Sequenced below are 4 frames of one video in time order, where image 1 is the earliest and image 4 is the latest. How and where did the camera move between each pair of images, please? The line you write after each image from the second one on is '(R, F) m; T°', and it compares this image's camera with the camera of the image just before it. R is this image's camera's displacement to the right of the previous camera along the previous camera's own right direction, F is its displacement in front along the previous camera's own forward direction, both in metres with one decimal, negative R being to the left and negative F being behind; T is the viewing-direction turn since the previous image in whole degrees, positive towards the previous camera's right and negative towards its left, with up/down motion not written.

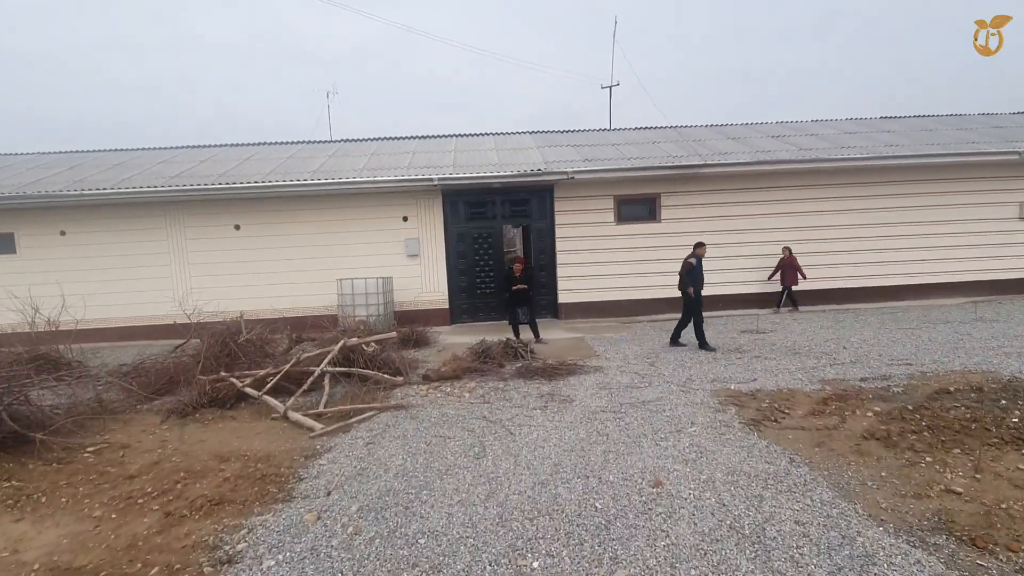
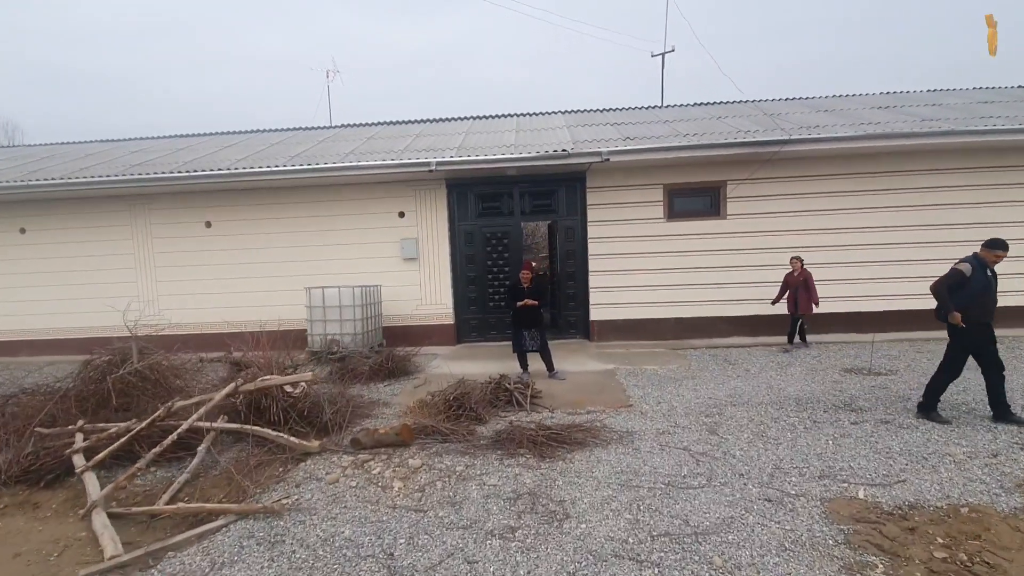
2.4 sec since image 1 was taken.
(+0.6, +2.3) m; -6°
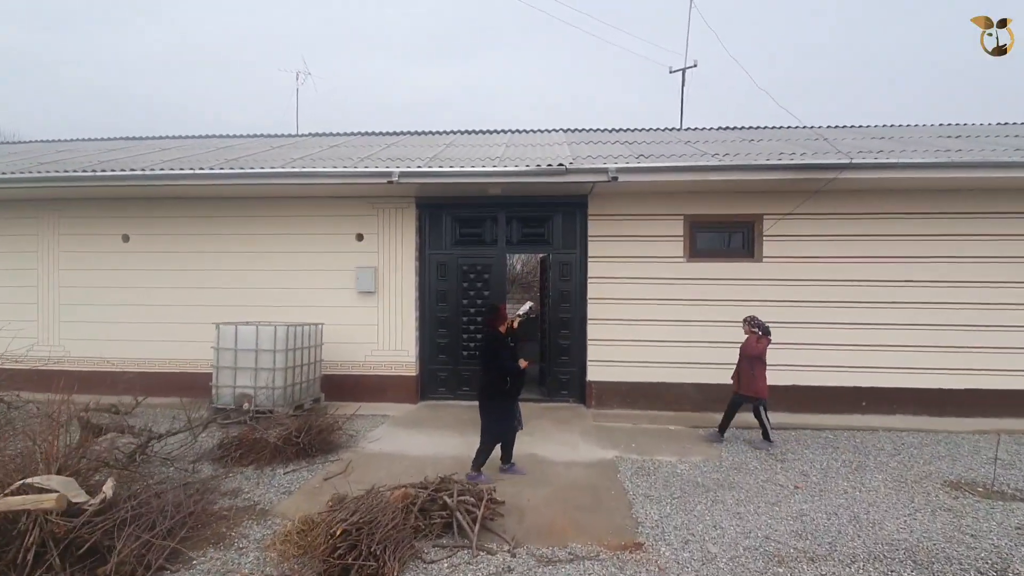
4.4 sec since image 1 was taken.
(+0.3, +1.8) m; -1°
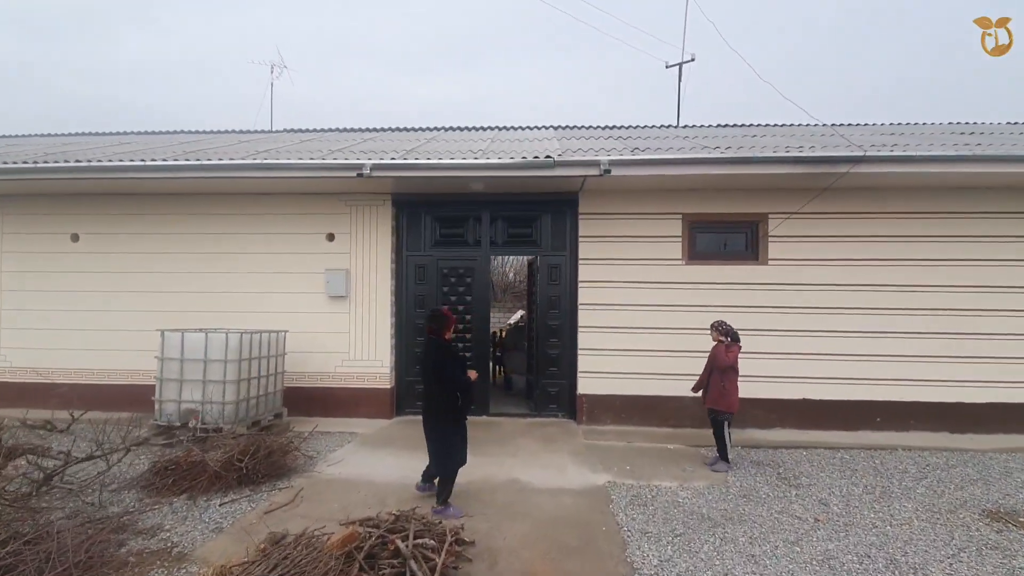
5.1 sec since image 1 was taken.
(+0.1, +0.6) m; +1°
